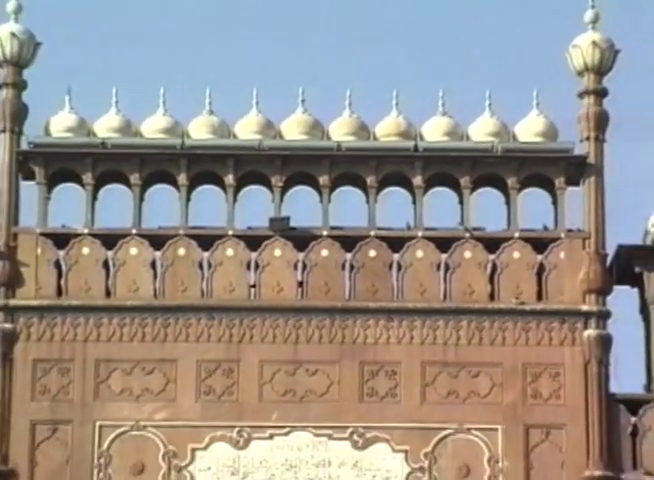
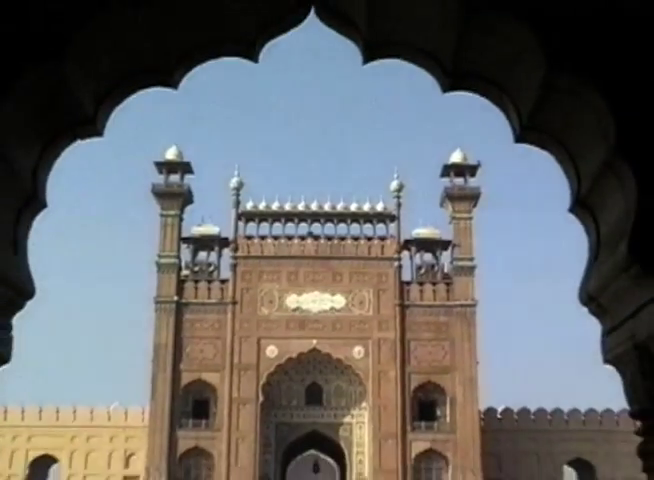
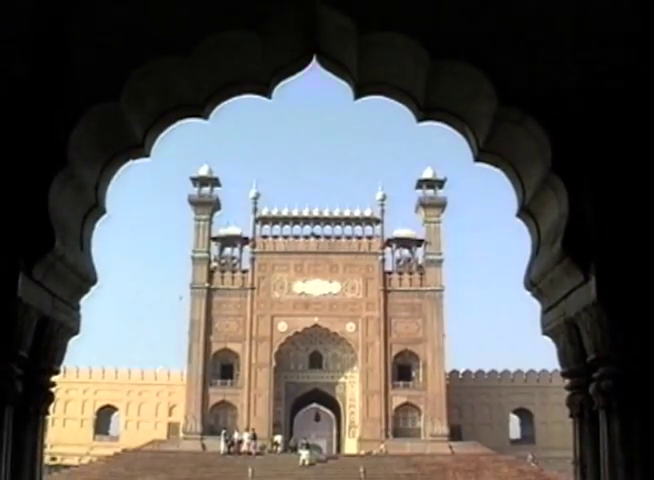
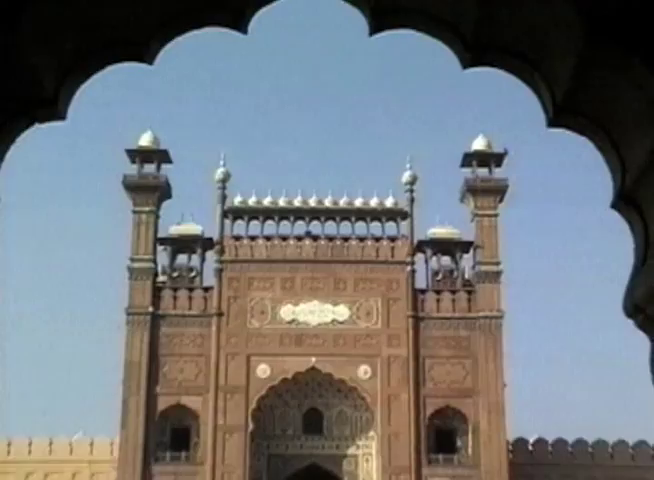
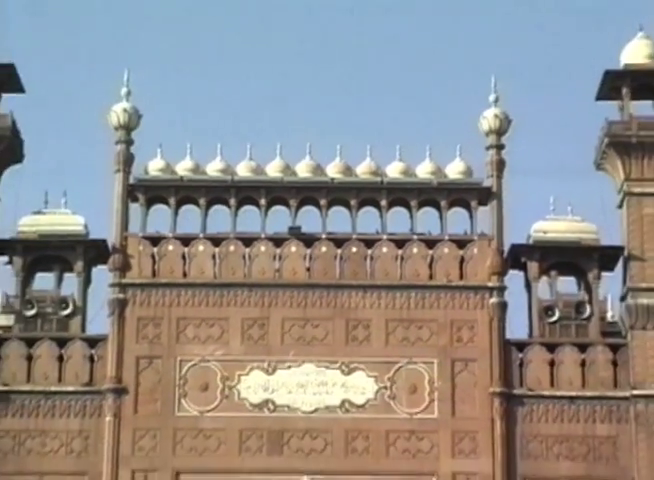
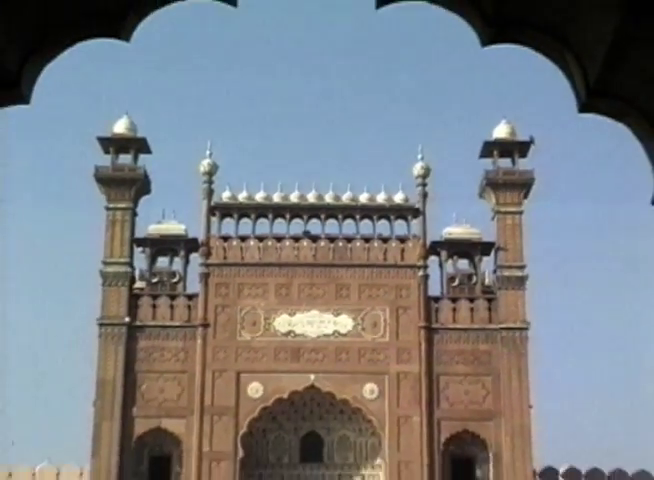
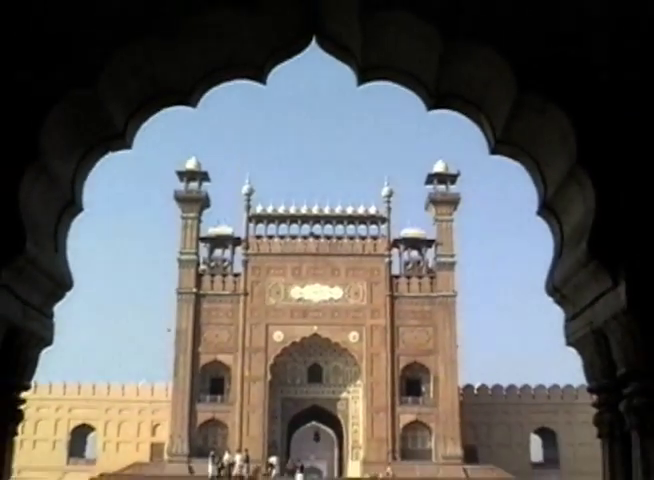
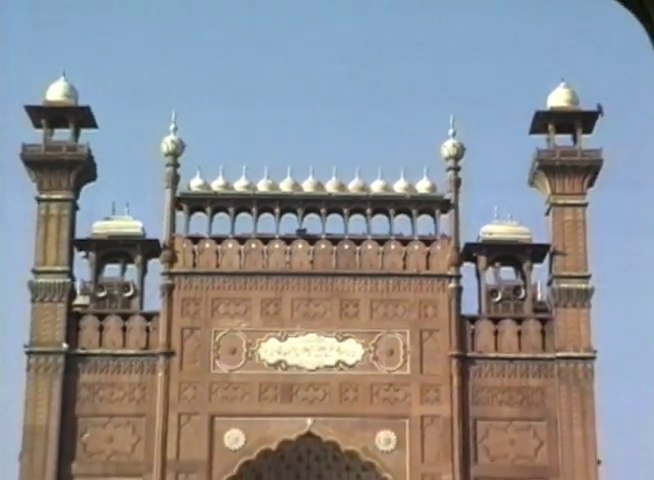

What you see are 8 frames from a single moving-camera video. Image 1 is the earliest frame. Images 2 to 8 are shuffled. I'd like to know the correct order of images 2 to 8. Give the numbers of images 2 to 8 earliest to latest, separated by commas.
5, 8, 6, 4, 2, 7, 3
